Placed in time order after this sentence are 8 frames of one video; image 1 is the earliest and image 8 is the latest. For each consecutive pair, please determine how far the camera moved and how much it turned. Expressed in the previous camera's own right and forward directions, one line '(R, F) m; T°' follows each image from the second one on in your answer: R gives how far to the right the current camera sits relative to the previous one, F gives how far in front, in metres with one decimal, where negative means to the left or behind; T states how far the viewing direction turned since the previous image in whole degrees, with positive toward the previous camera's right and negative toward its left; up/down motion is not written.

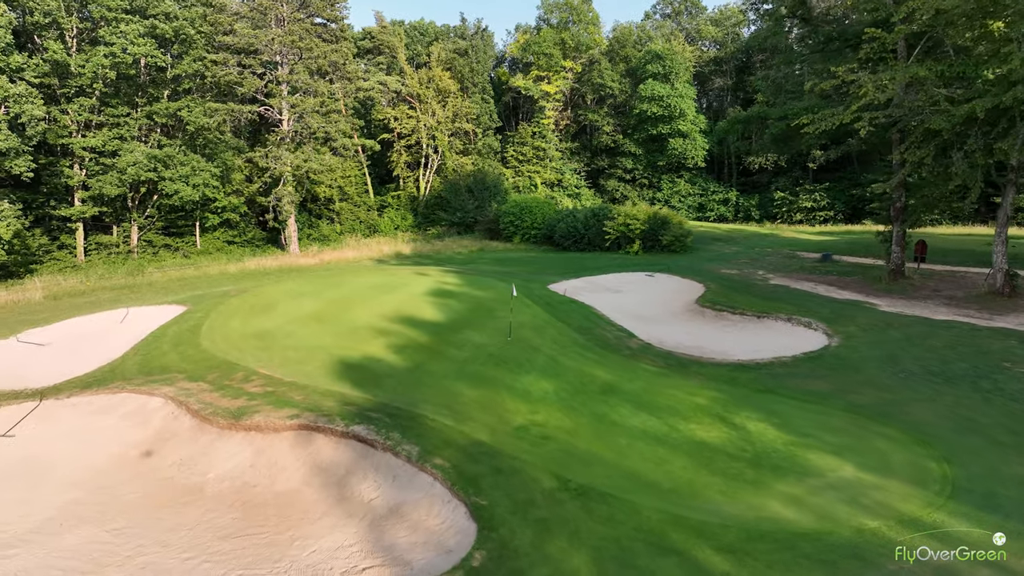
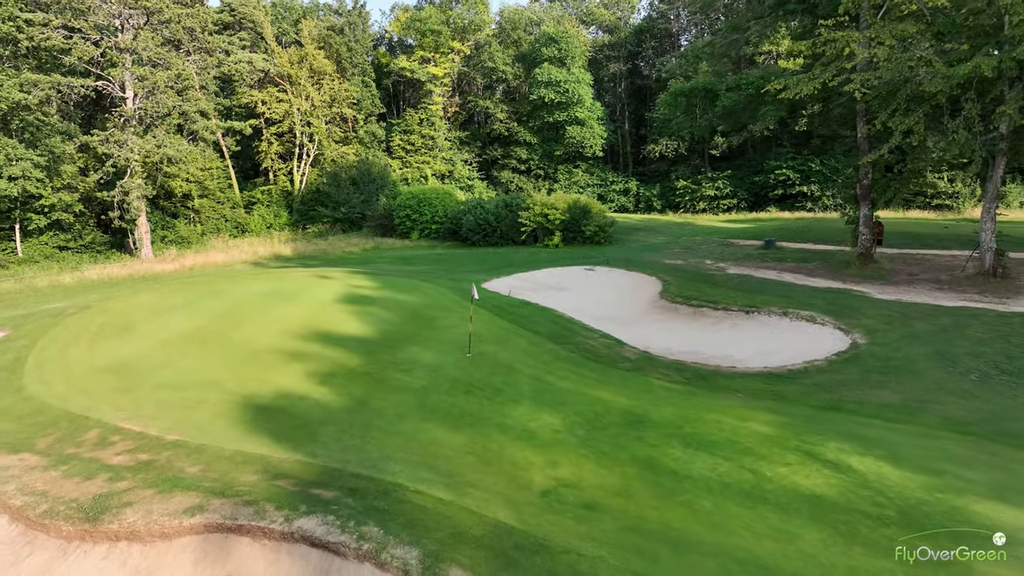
(-1.6, +3.7) m; +11°
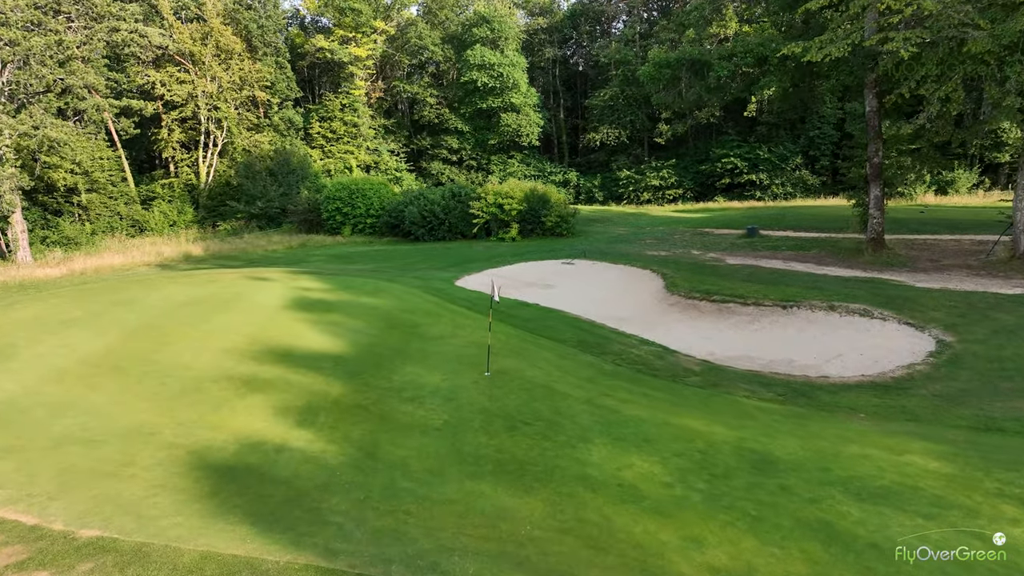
(-1.6, +2.9) m; +7°
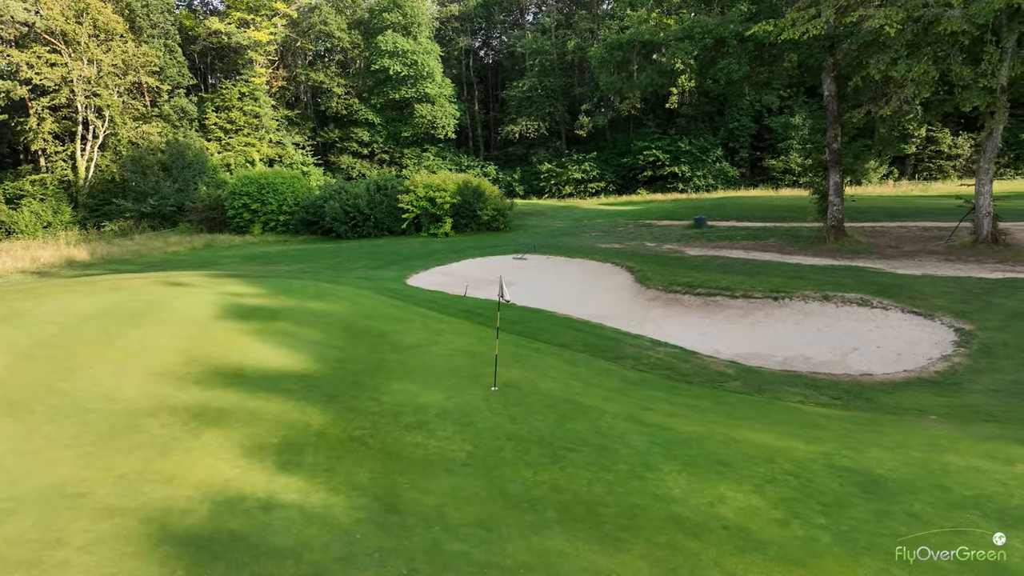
(-1.2, +1.6) m; +8°
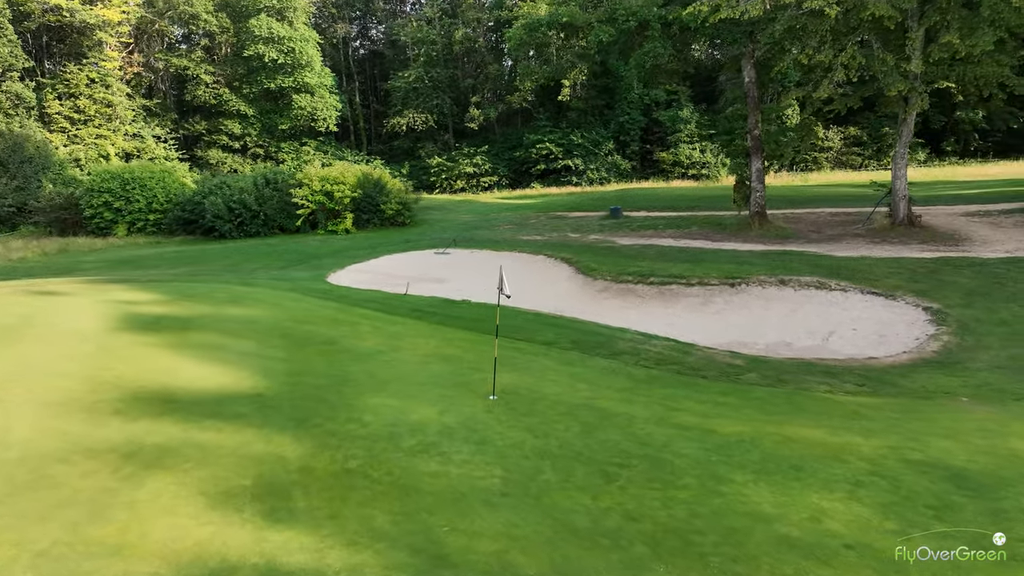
(-1.2, +1.2) m; +10°
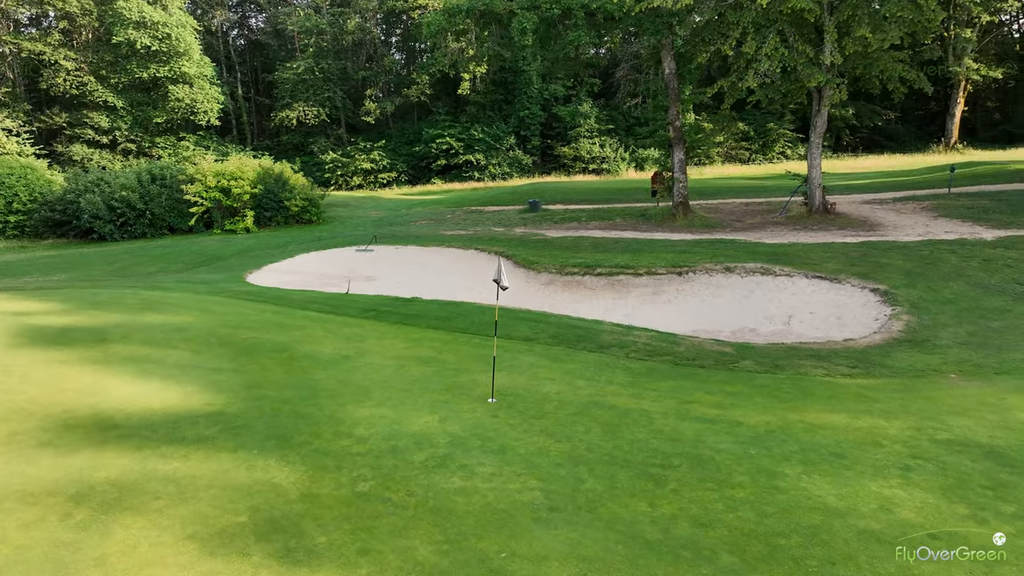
(-1.0, +0.7) m; +9°
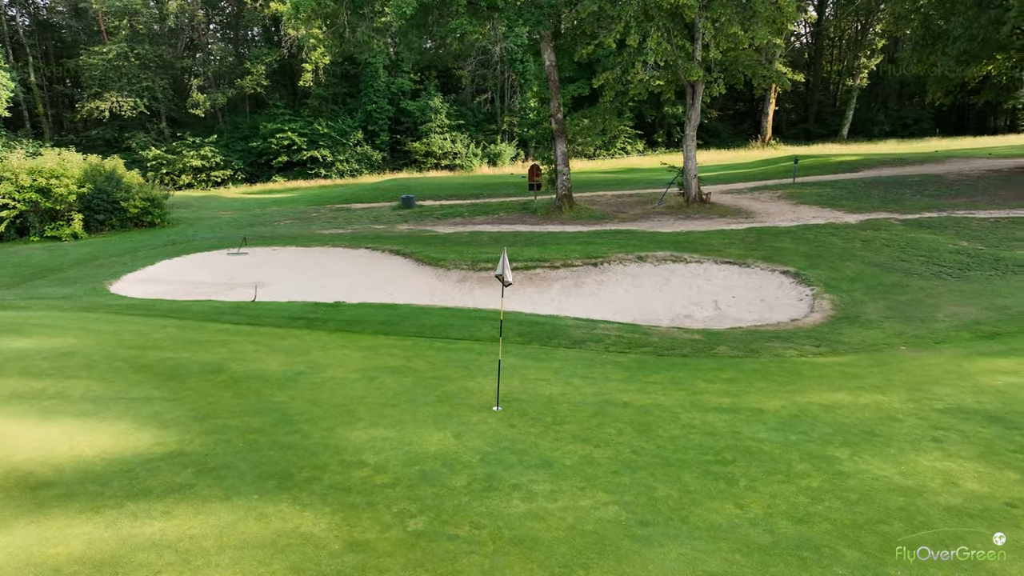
(-1.4, +0.7) m; +14°
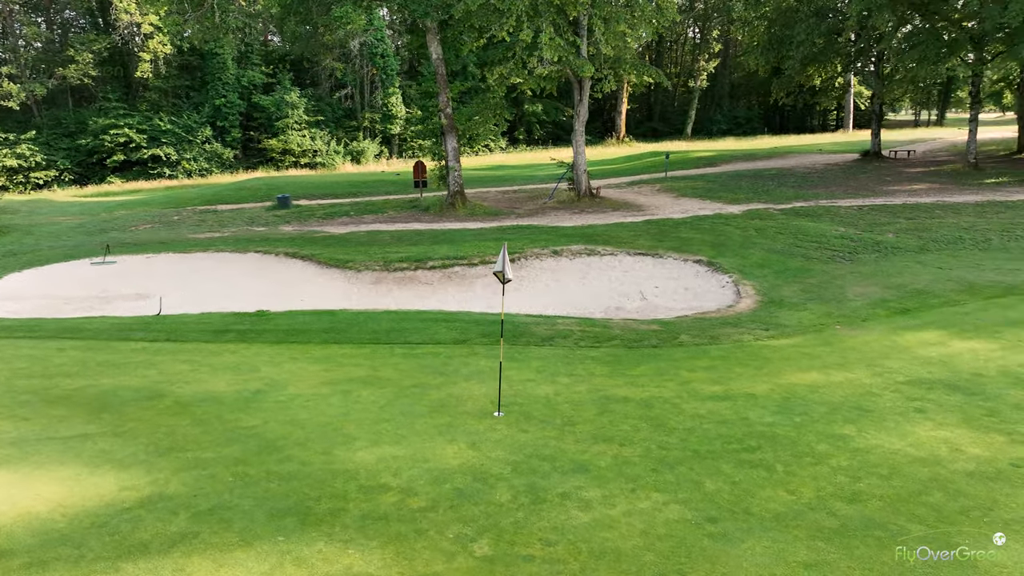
(-1.1, +0.4) m; +12°
